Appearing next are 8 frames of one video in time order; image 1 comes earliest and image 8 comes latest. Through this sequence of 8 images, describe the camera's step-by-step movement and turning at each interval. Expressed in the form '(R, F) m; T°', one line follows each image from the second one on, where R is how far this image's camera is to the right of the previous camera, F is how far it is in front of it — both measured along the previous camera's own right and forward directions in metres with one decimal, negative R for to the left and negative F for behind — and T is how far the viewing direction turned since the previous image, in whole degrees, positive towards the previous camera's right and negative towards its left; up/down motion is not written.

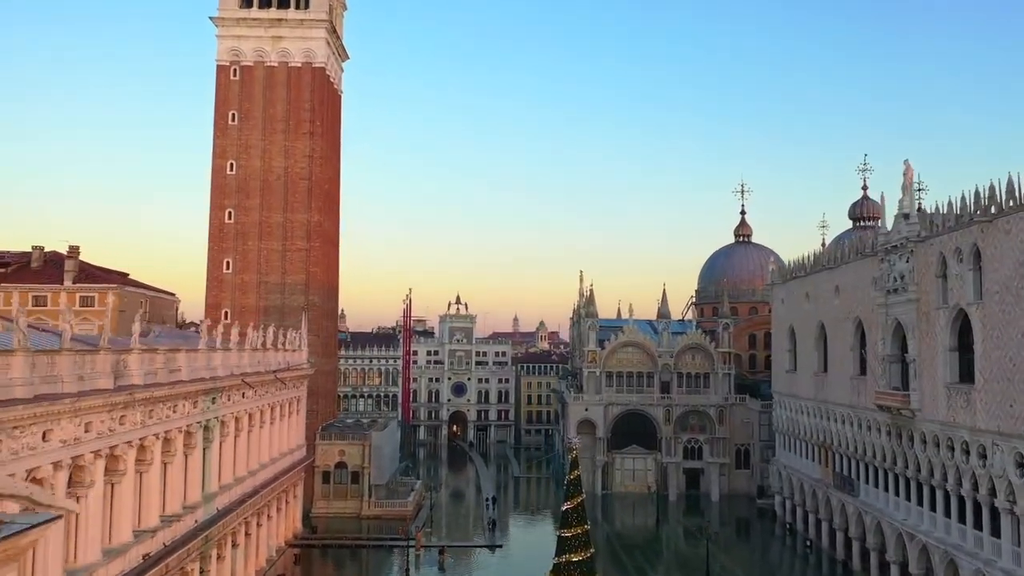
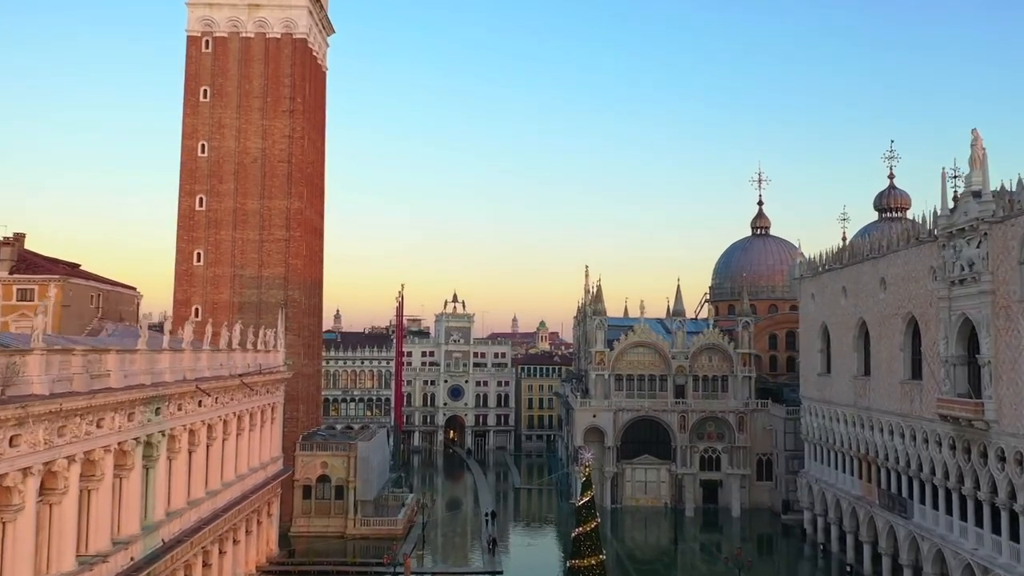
(-0.2, +6.3) m; 0°
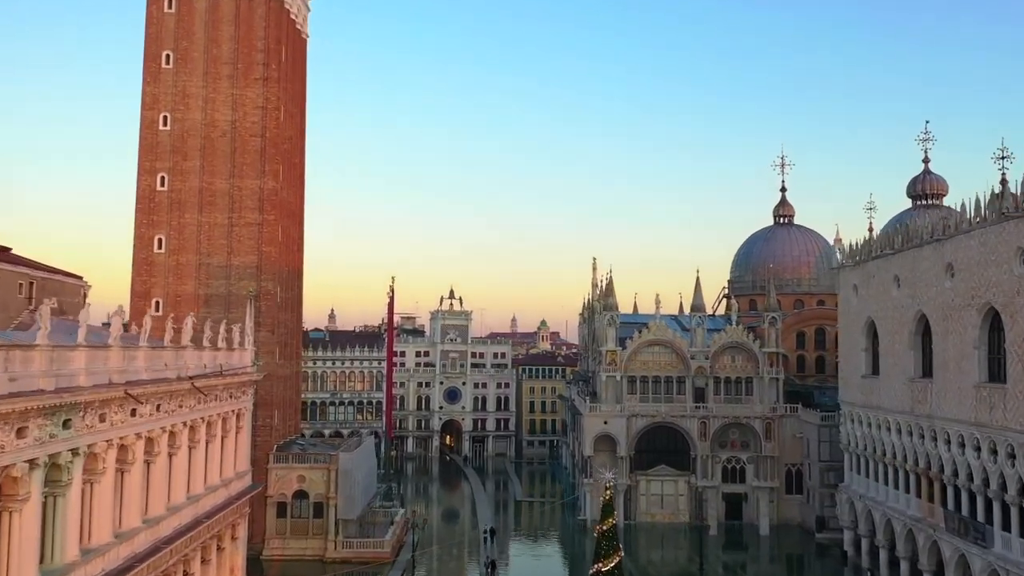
(-0.2, +6.8) m; 0°
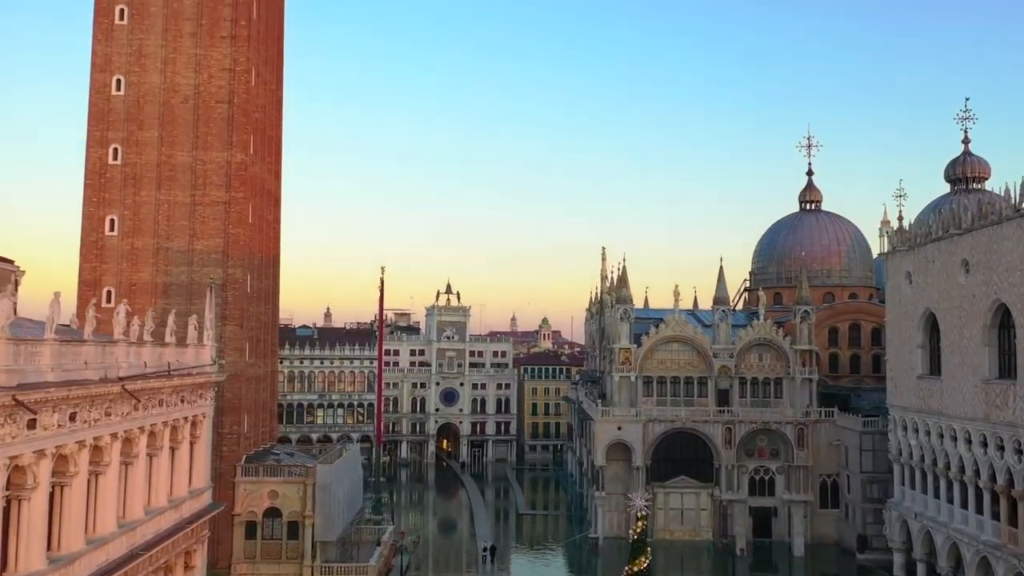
(-0.2, +6.5) m; 0°
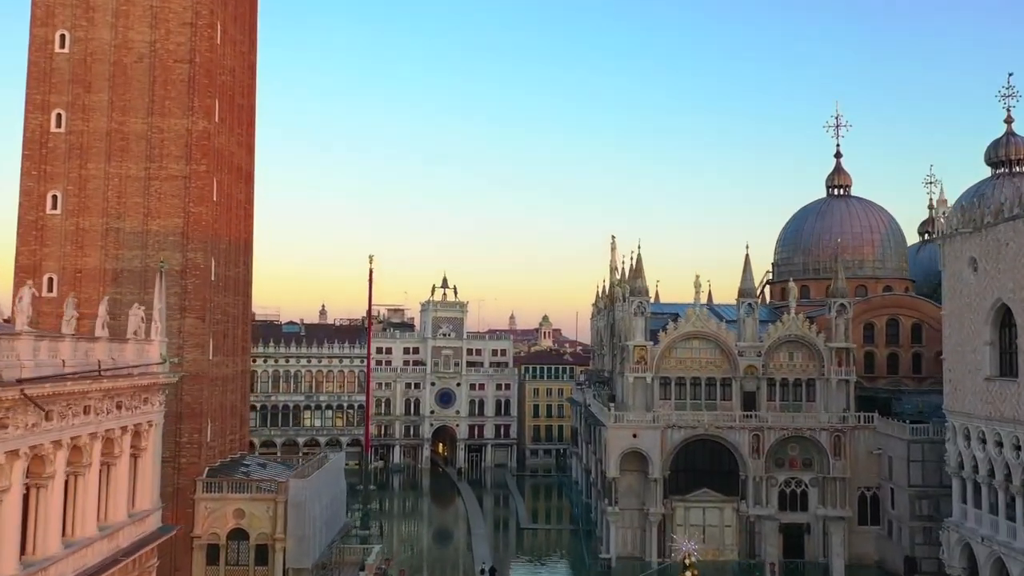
(-0.2, +6.0) m; 0°
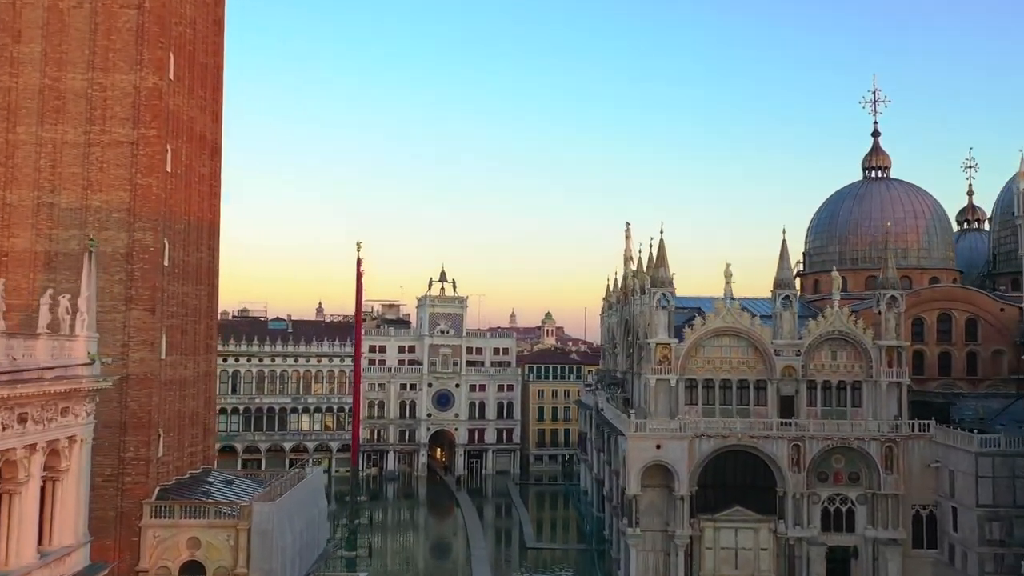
(-0.3, +6.2) m; 0°
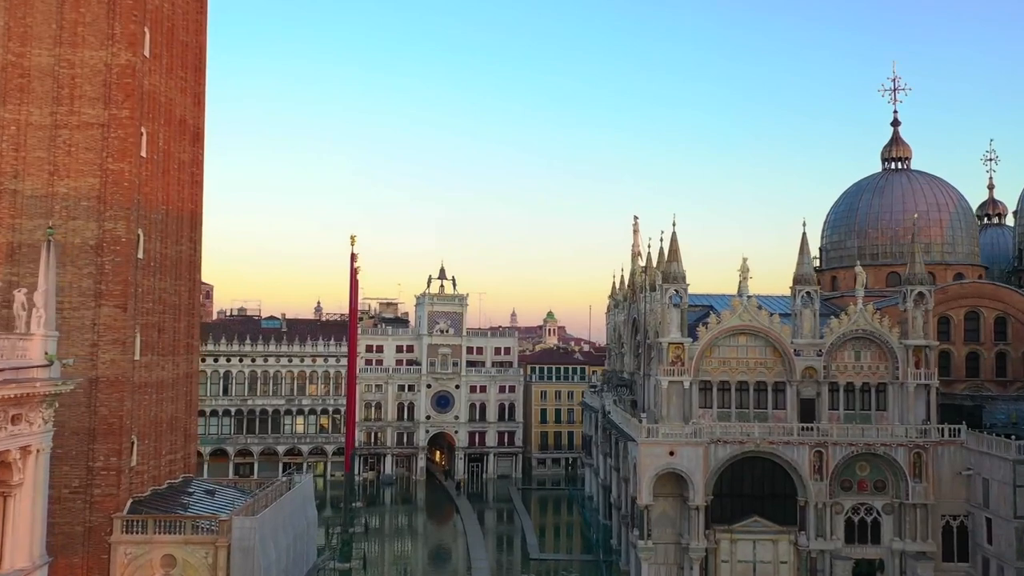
(-0.1, +2.7) m; 0°
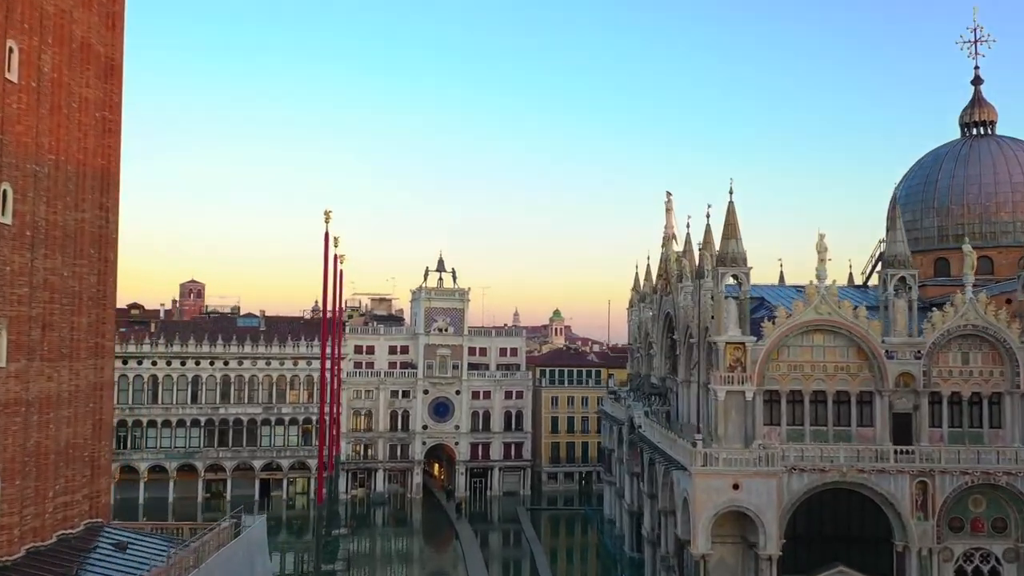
(-0.4, +9.1) m; 0°
